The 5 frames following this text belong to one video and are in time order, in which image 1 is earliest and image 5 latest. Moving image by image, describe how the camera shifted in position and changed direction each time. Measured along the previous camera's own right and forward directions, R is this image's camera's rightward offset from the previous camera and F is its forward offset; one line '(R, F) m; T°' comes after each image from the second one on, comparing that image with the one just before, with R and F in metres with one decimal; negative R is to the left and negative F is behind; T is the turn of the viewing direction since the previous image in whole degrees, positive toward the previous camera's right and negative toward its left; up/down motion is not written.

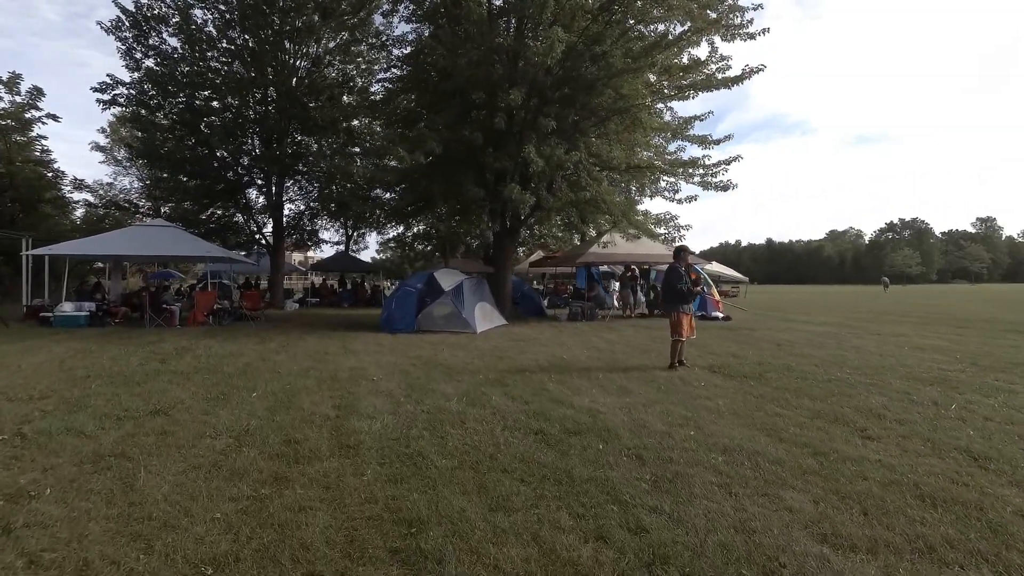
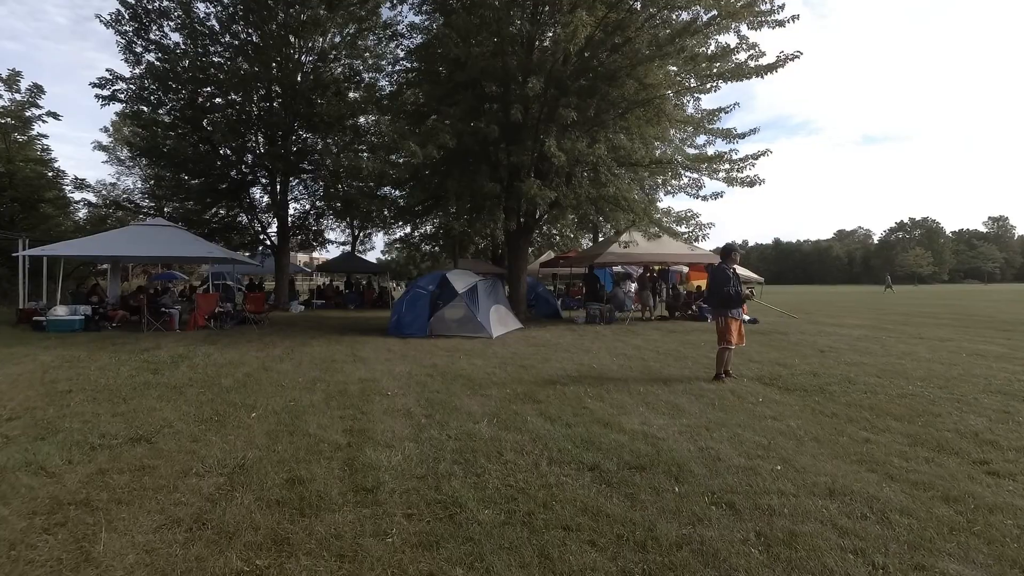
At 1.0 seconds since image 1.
(-0.3, +0.8) m; 0°
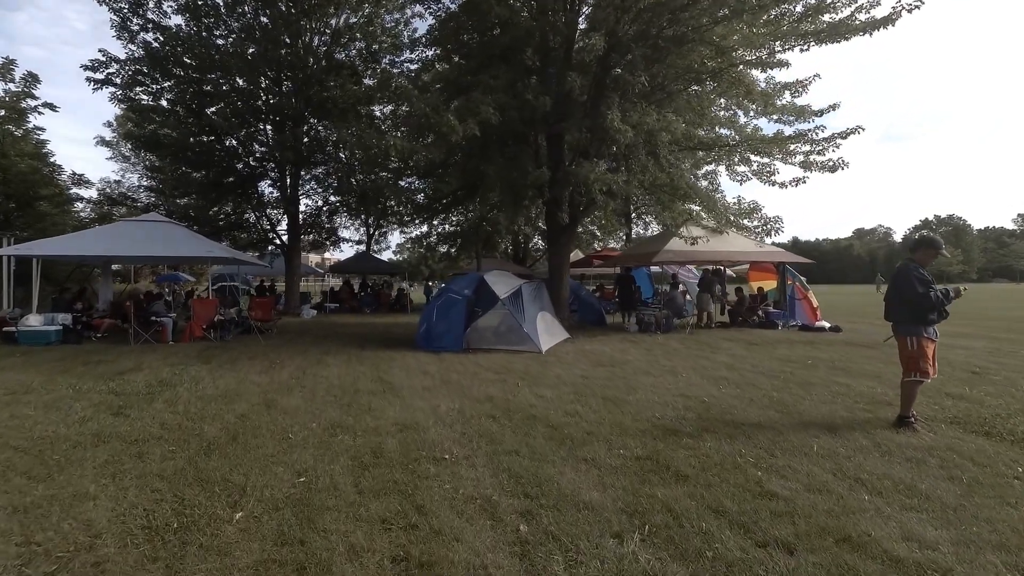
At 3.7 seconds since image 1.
(-0.9, +2.2) m; -1°
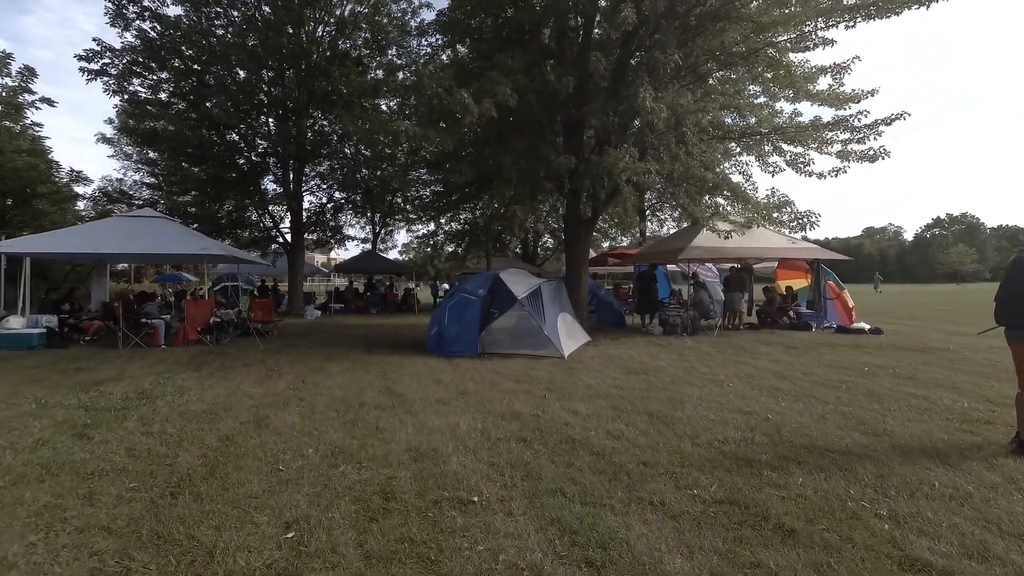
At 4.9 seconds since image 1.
(-0.3, +0.9) m; -1°
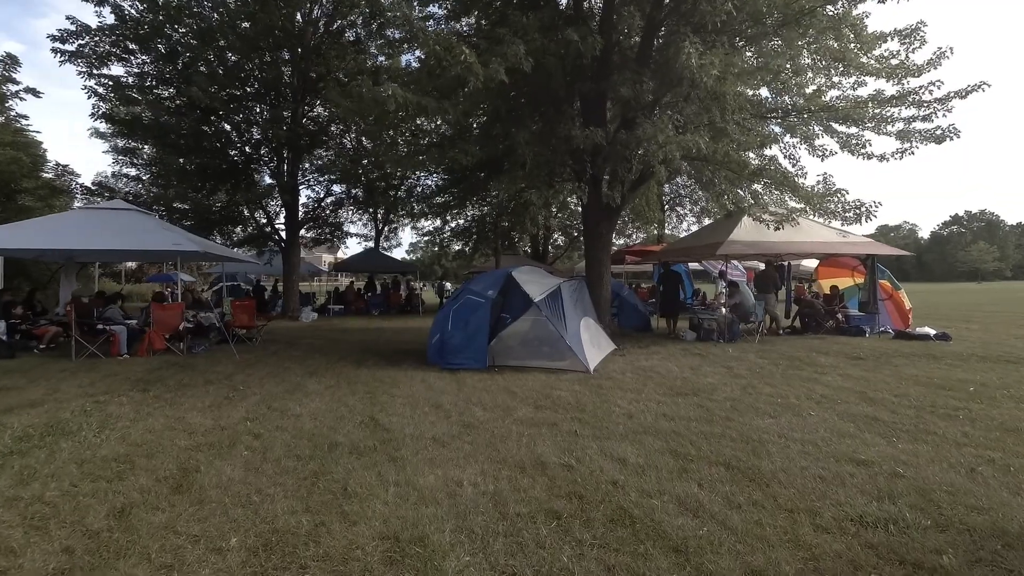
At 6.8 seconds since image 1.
(-0.1, +1.6) m; -1°
